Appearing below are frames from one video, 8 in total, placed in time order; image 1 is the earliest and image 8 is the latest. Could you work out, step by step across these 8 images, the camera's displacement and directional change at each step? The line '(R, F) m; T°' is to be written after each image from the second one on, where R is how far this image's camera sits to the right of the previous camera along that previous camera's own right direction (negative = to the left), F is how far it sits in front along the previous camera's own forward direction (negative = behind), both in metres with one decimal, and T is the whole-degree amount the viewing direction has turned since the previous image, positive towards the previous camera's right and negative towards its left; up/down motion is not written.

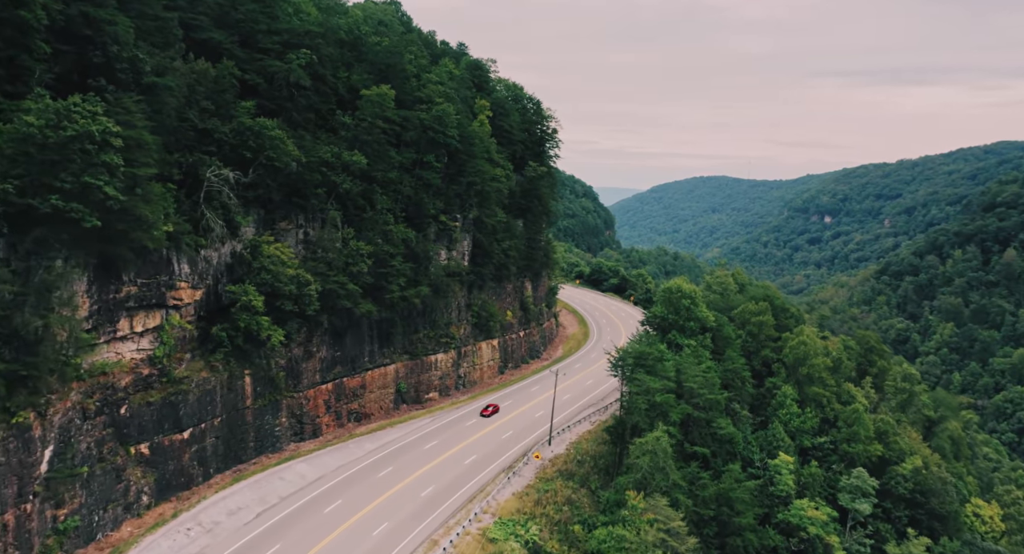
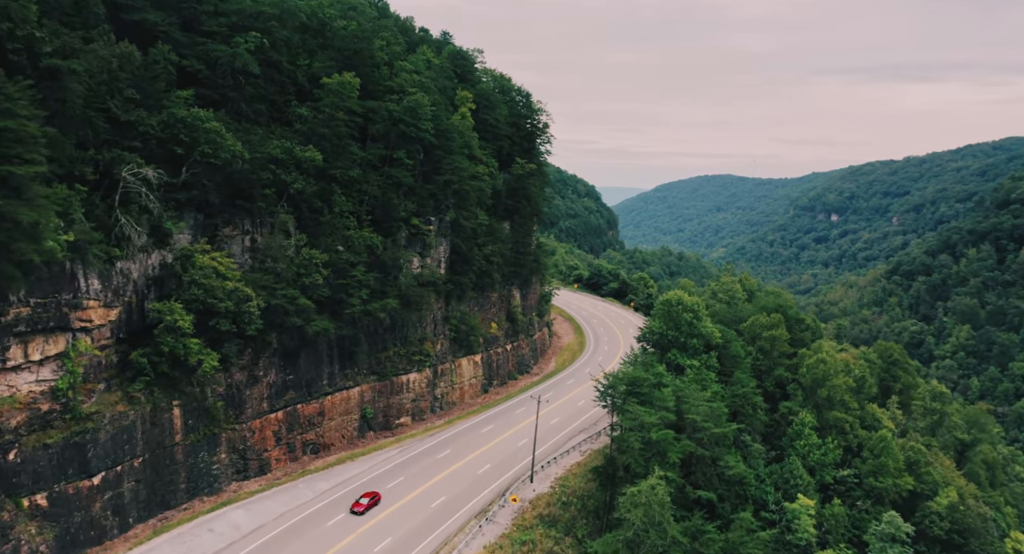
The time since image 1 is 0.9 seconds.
(+1.5, +6.0) m; 0°
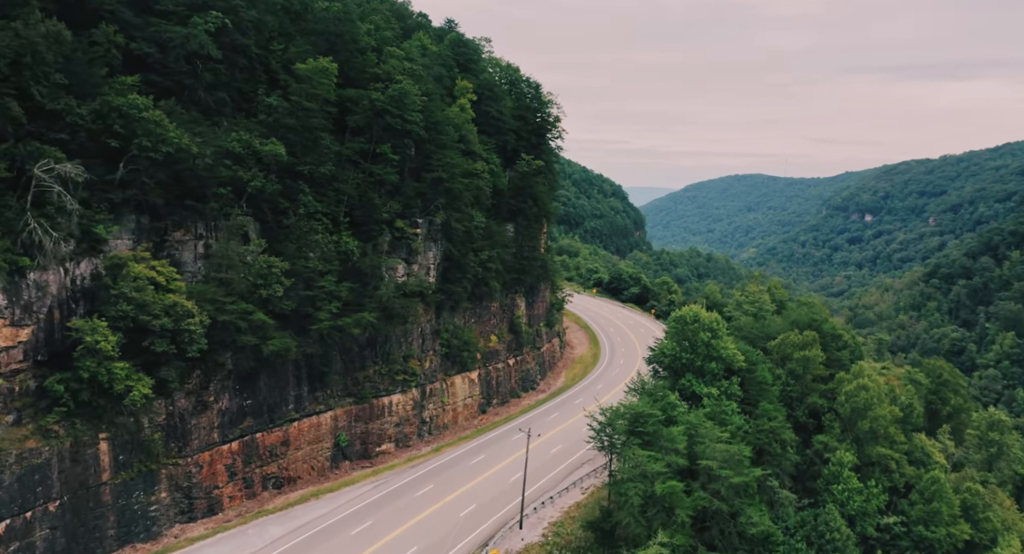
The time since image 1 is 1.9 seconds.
(+1.8, +5.6) m; -2°
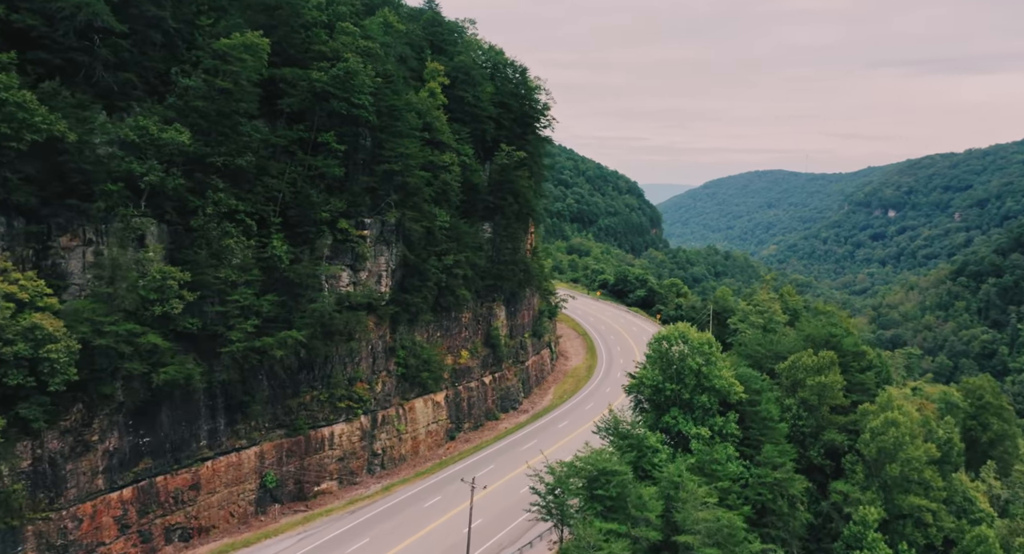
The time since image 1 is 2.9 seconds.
(+2.7, +6.5) m; -1°
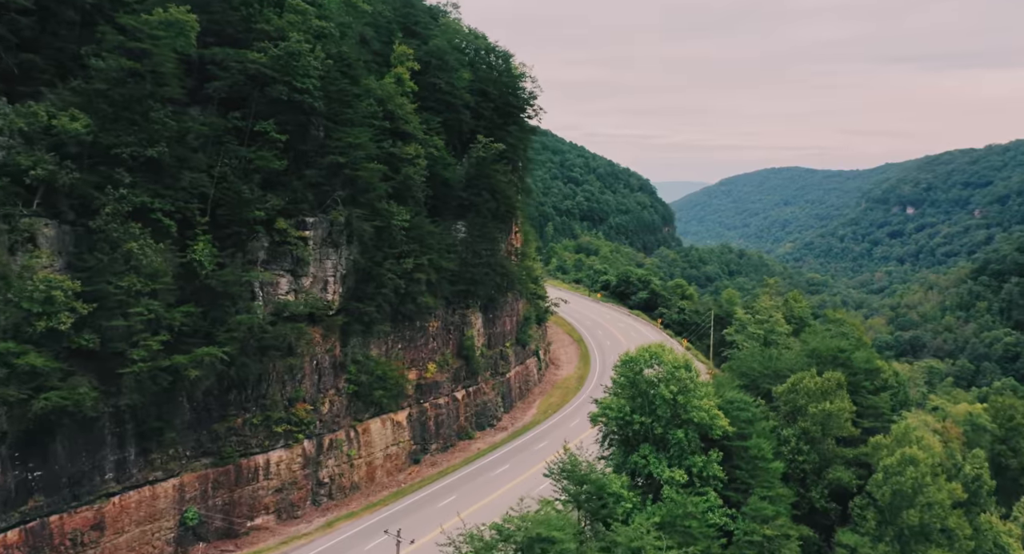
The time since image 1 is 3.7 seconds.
(+2.3, +4.6) m; -1°
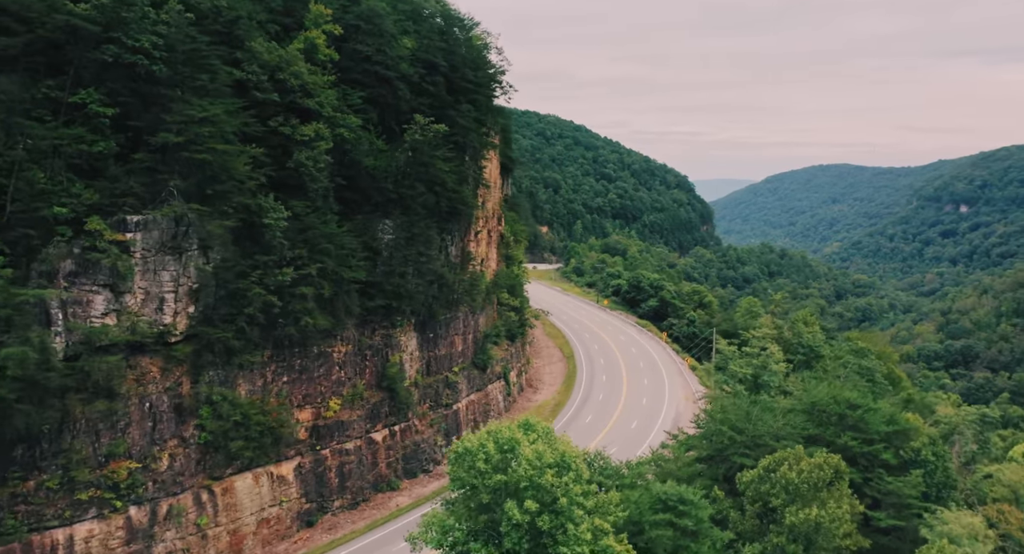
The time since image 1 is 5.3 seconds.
(+4.8, +9.0) m; -3°
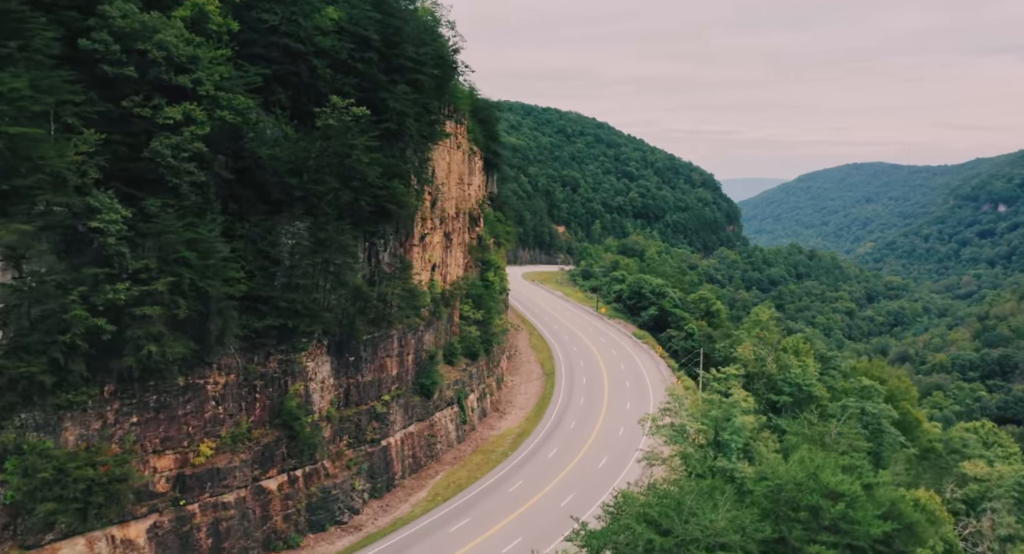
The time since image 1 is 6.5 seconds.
(+3.8, +6.5) m; -2°
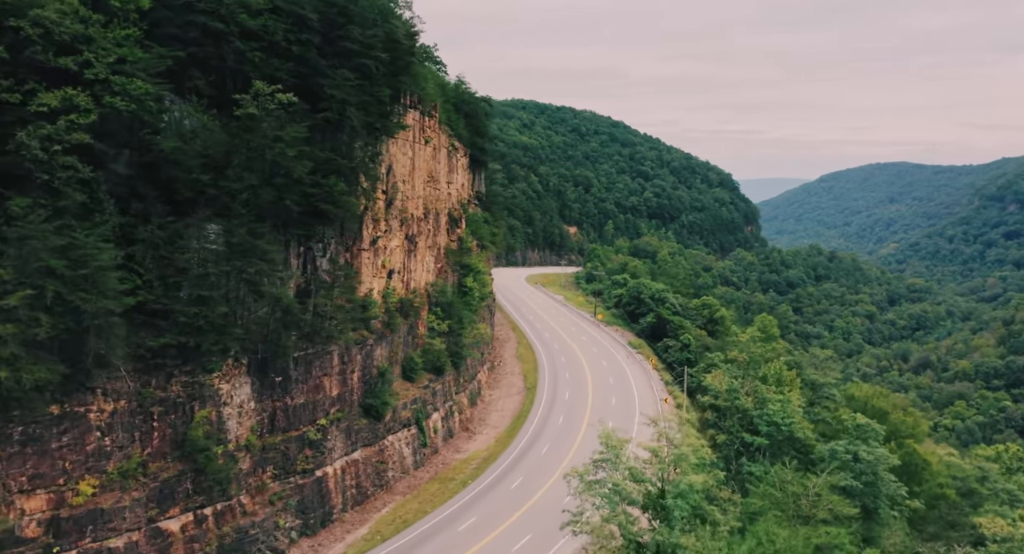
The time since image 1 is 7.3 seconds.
(+2.5, +4.0) m; -1°
